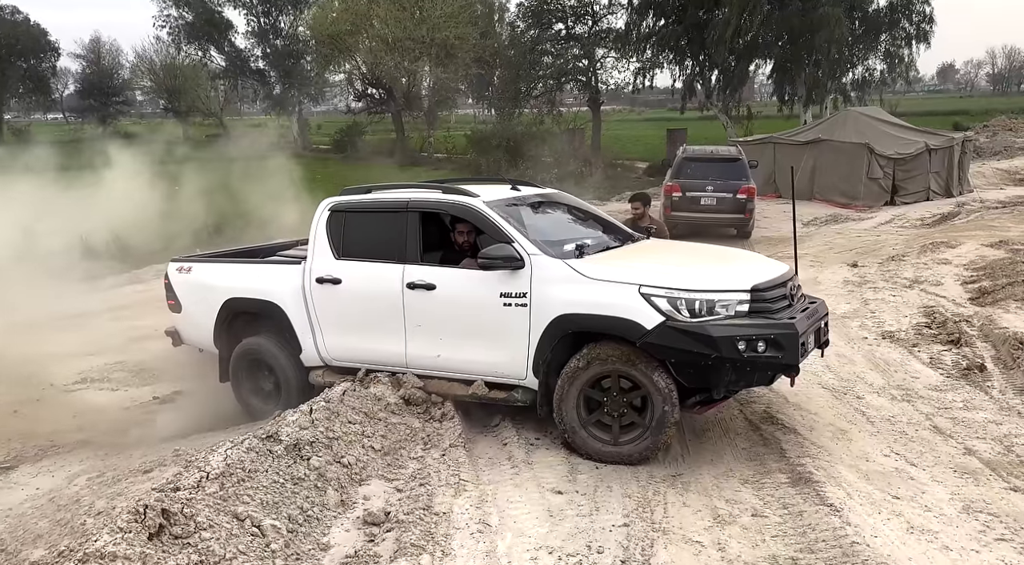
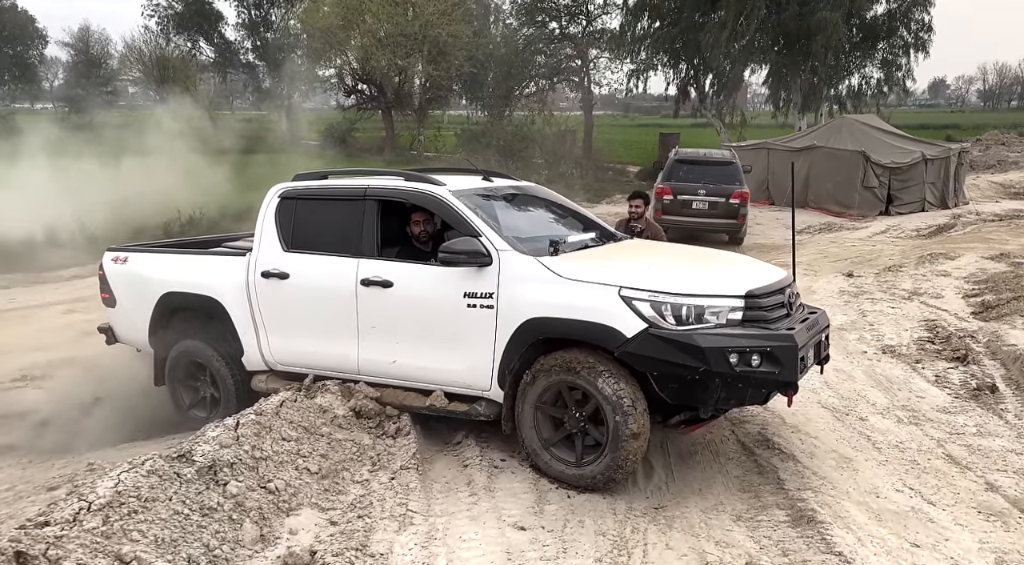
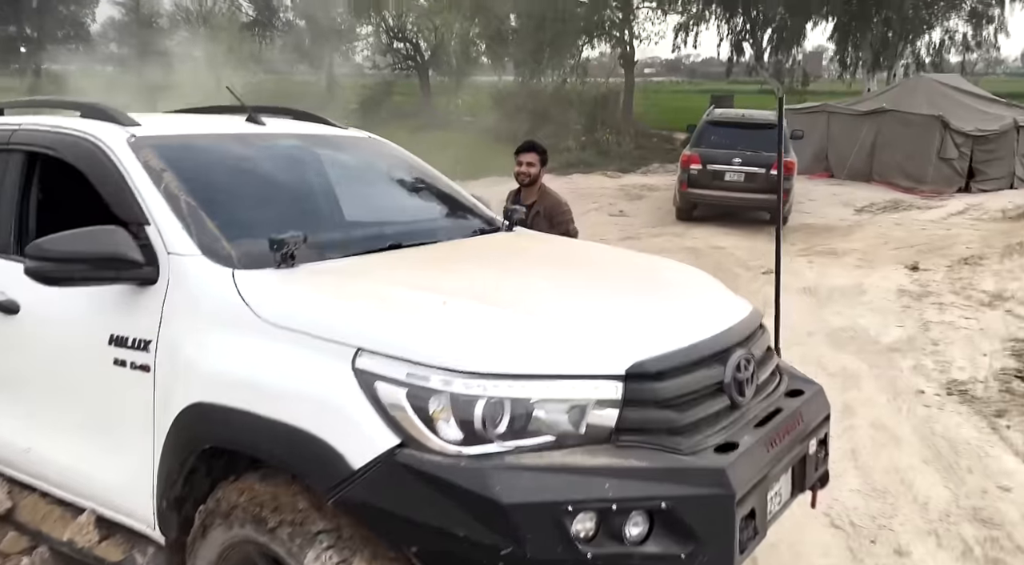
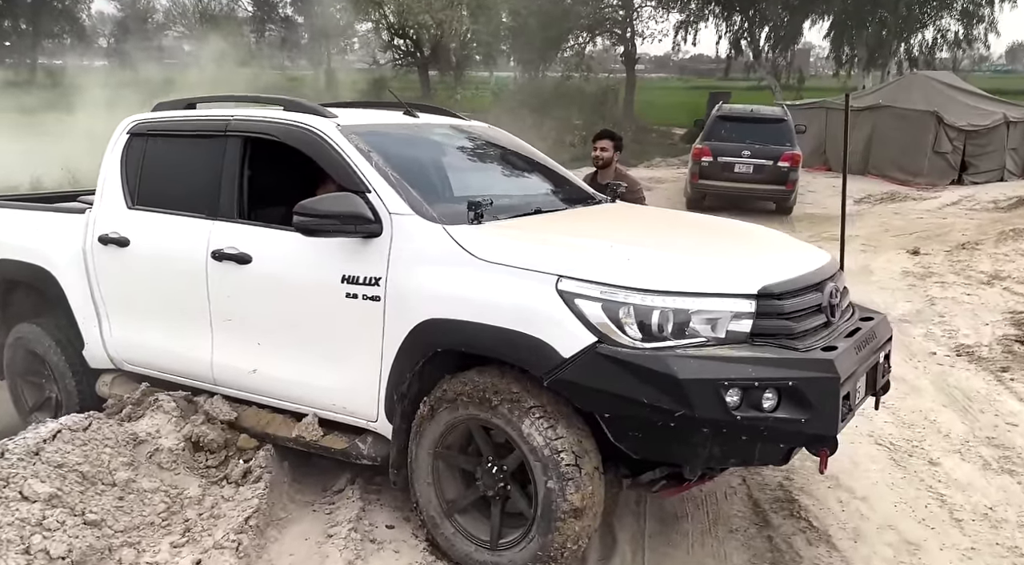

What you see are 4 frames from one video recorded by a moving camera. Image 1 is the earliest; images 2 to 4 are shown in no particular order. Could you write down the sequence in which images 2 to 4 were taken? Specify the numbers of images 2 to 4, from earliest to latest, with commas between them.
2, 4, 3
